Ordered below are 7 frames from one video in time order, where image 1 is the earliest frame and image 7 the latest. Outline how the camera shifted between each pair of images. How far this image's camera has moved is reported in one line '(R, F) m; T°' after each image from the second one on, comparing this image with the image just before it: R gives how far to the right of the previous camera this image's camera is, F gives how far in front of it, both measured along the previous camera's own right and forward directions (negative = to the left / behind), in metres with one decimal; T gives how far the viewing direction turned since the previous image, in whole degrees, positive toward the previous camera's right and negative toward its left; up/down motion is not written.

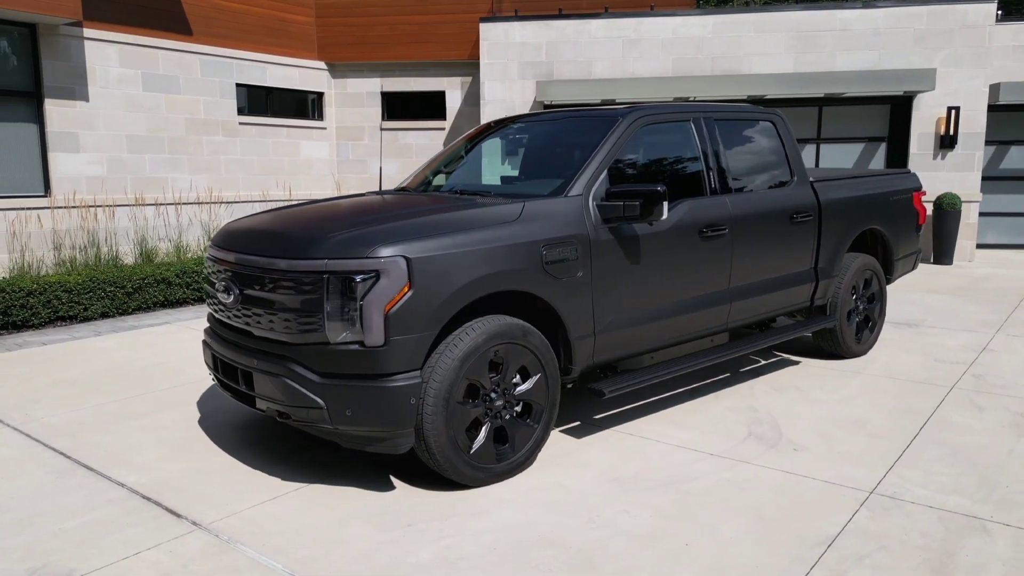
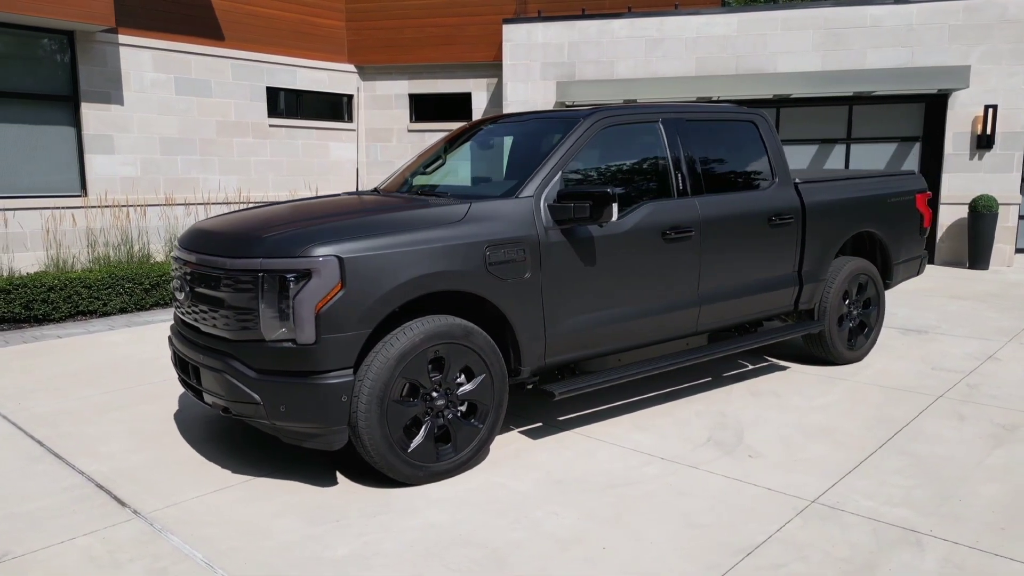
(+0.6, 0.0) m; -4°
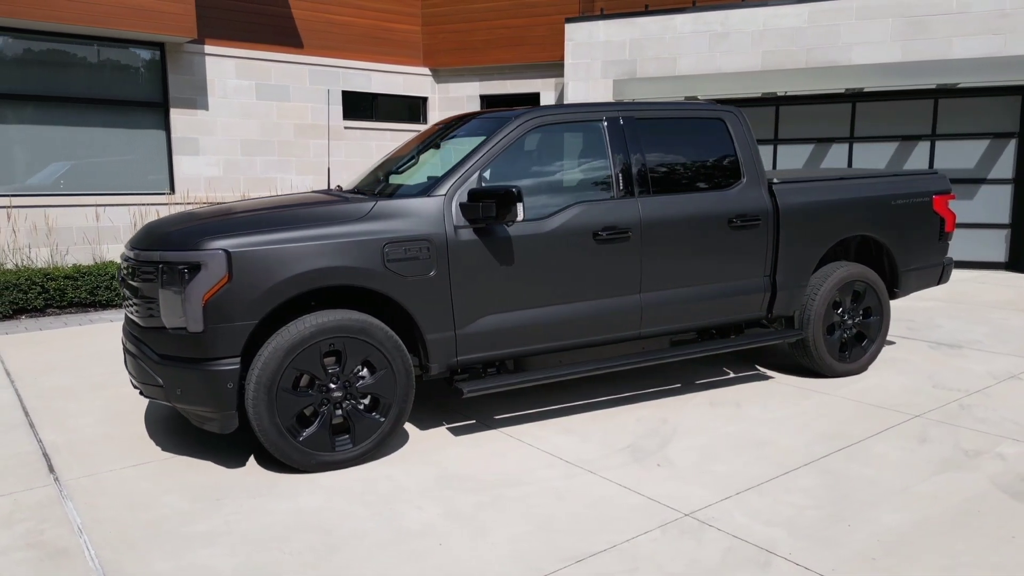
(+1.2, +0.1) m; -9°
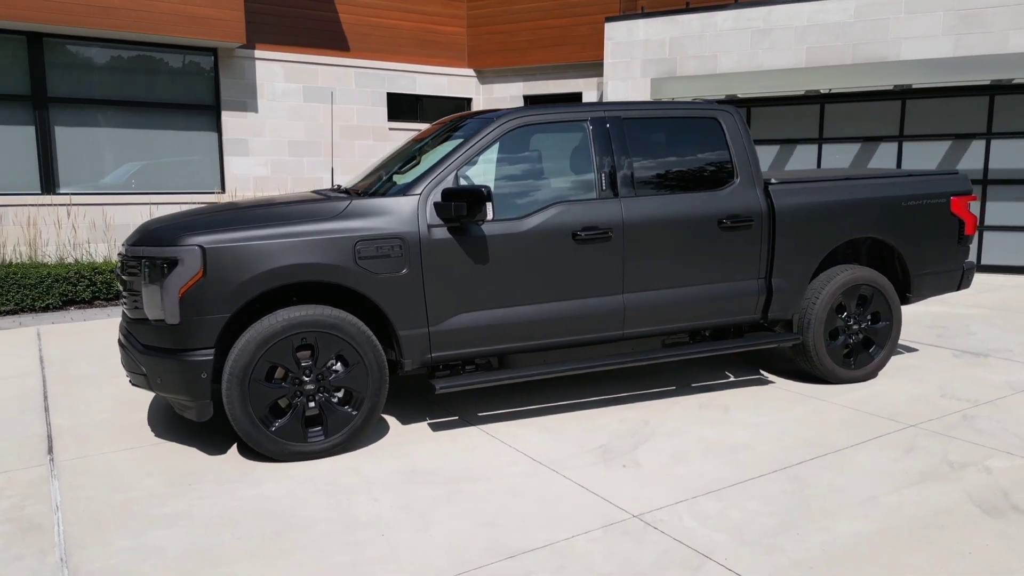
(+0.5, 0.0) m; -5°
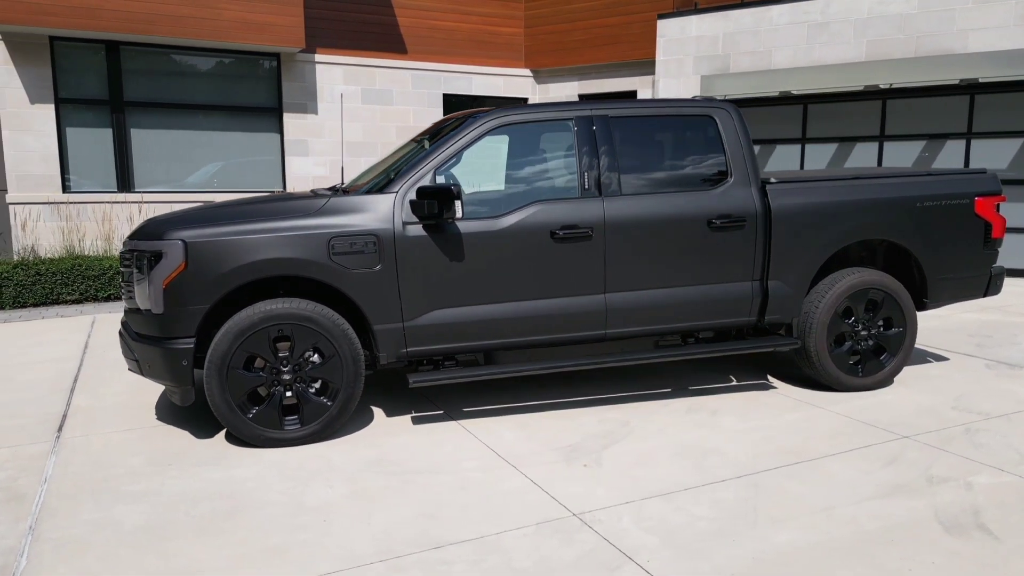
(+0.7, 0.0) m; -6°
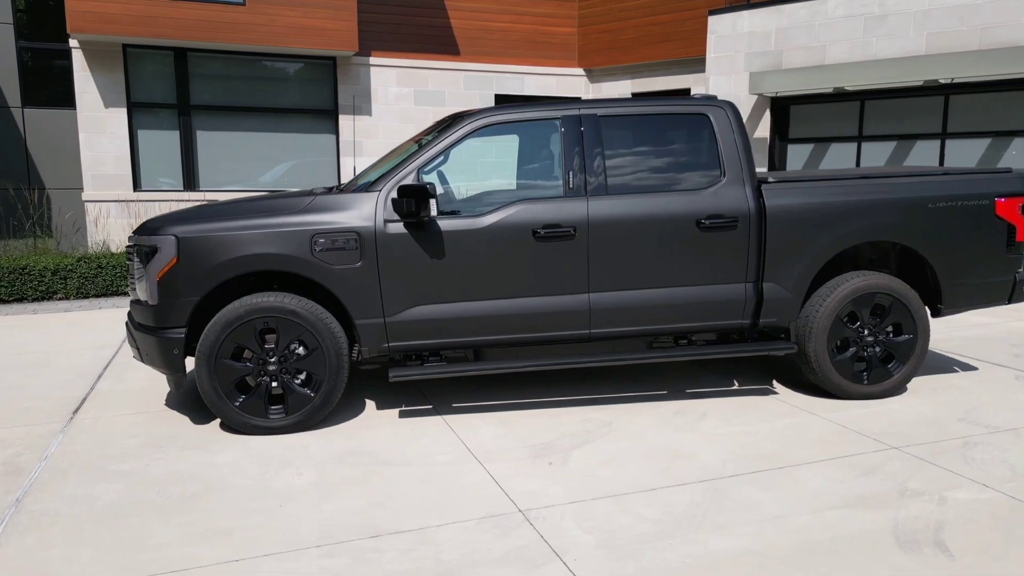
(+0.6, 0.0) m; -6°
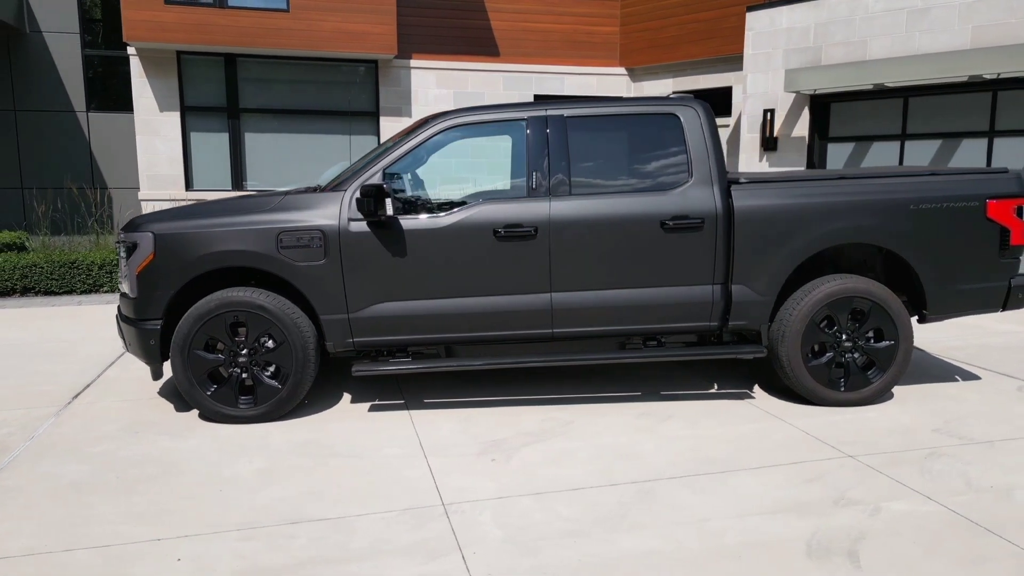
(+0.7, 0.0) m; -5°
